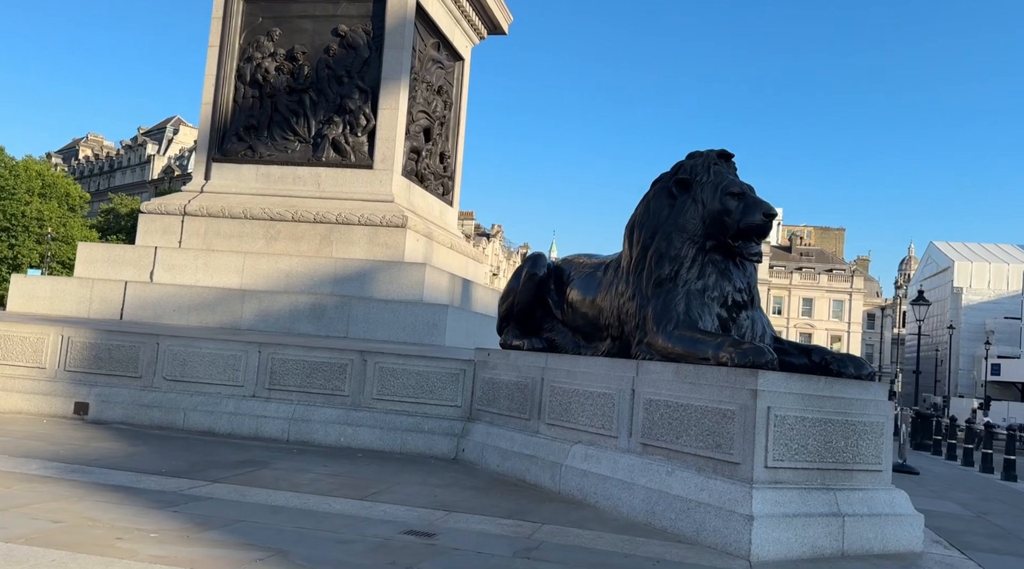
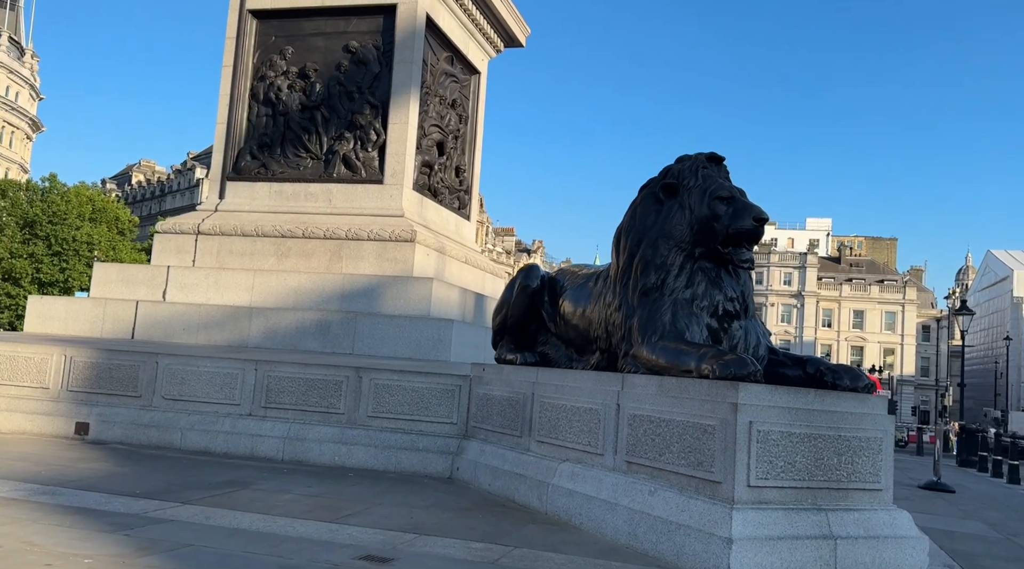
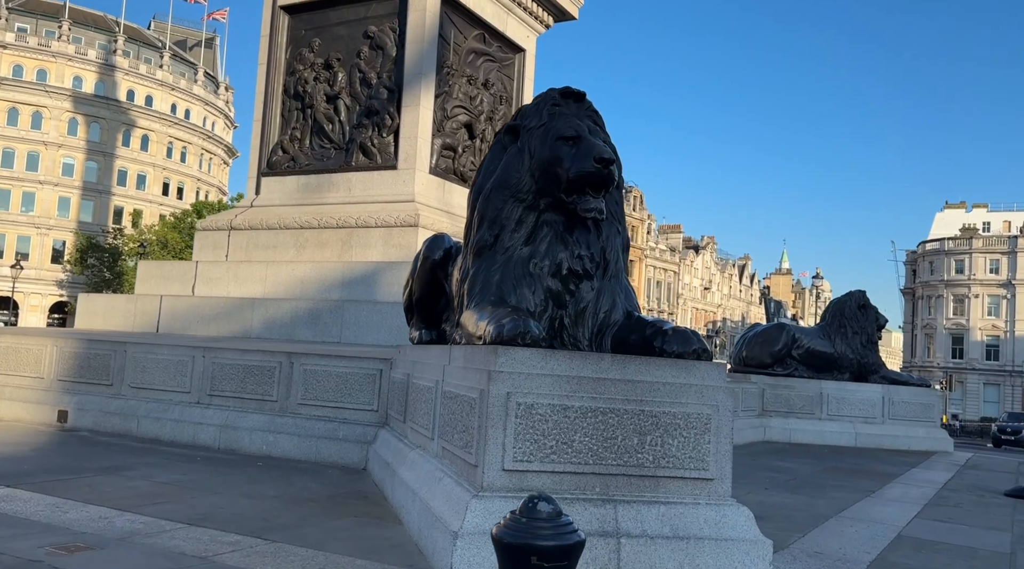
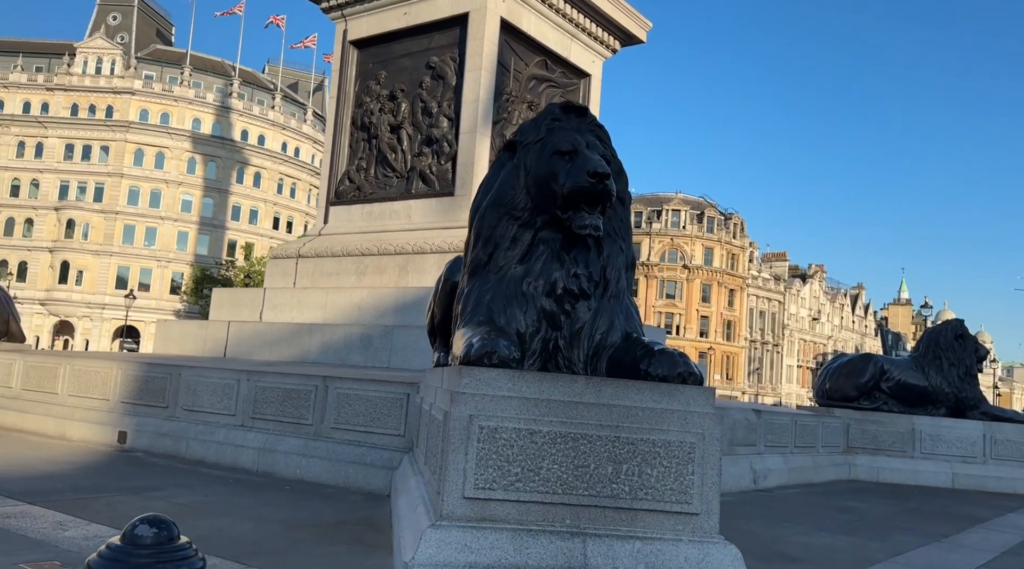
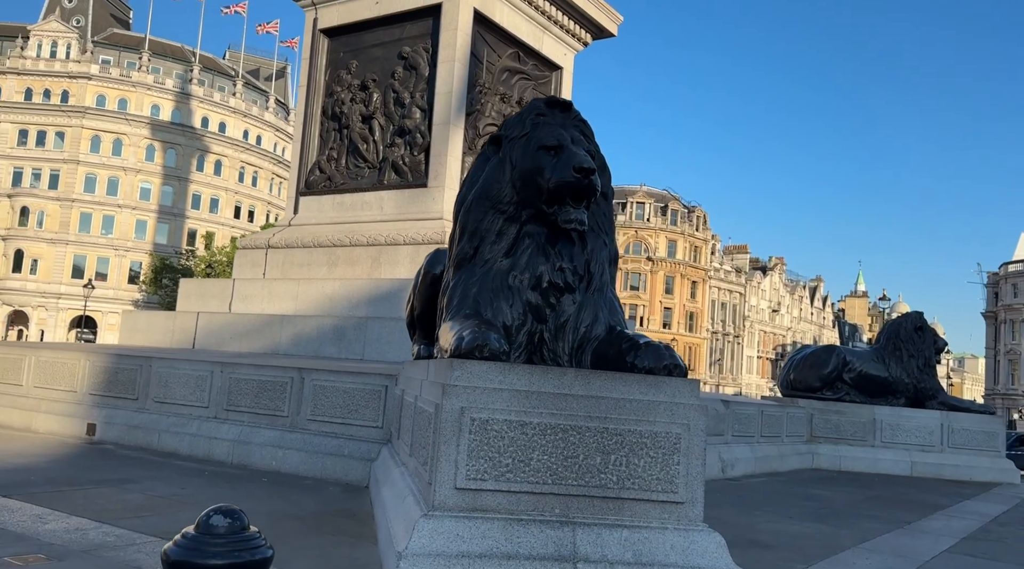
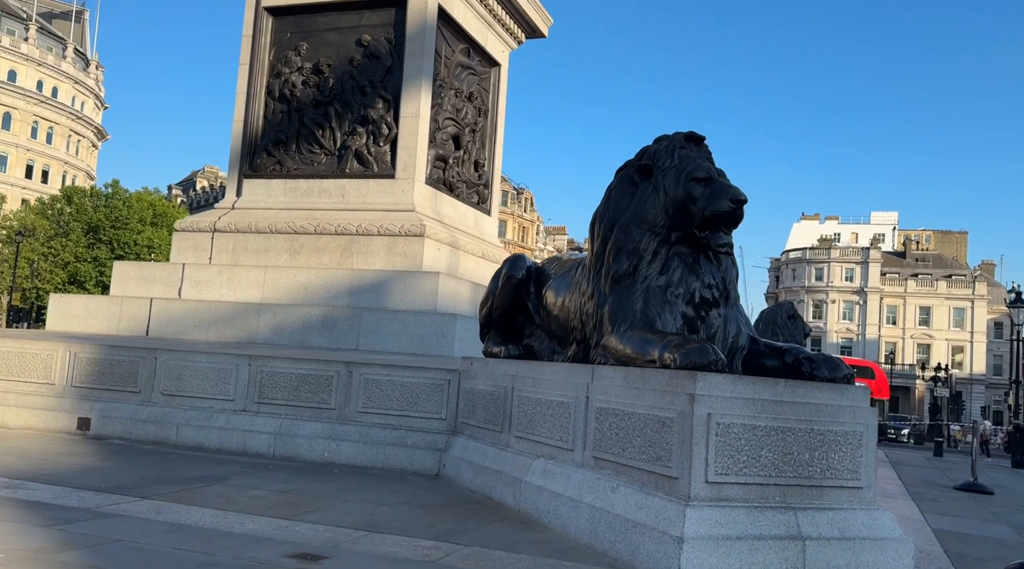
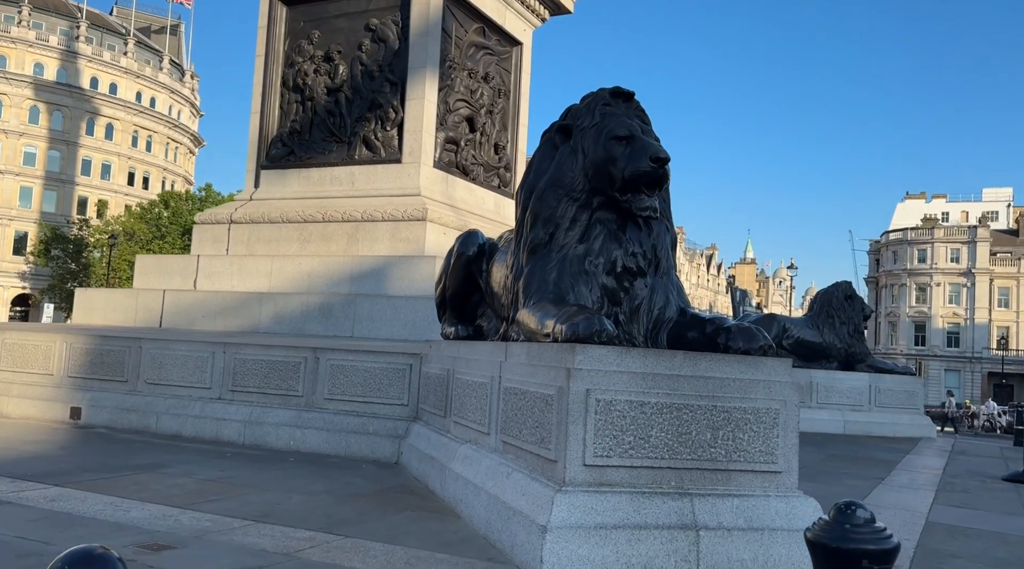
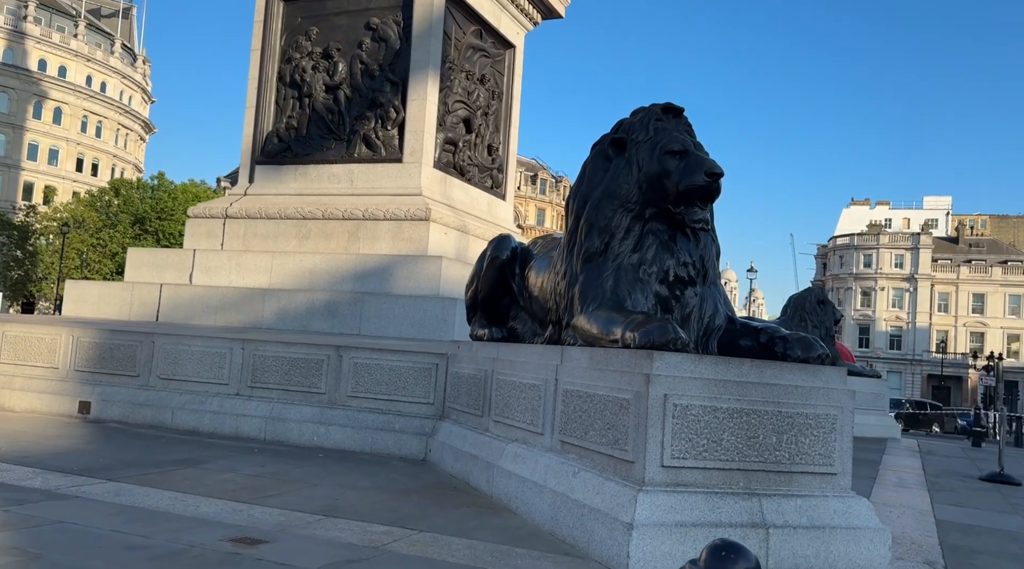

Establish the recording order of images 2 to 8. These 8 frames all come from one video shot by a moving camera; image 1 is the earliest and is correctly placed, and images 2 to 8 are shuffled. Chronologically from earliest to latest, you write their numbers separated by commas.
2, 6, 8, 7, 3, 5, 4
